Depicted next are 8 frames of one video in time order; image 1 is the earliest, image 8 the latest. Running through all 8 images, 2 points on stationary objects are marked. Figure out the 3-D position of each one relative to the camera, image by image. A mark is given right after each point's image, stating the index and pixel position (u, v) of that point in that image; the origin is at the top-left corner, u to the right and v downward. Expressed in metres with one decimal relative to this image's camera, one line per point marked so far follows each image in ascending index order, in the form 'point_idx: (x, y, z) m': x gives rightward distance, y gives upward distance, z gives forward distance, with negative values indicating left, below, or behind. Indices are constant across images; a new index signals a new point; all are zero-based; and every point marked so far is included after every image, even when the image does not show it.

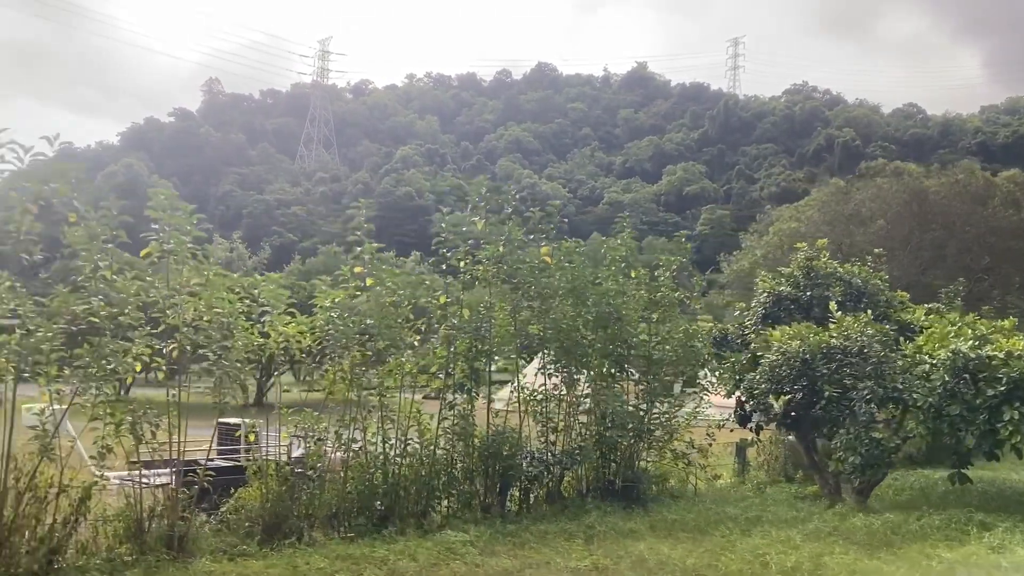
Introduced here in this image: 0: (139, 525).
0: (-2.1, -1.3, +5.5) m
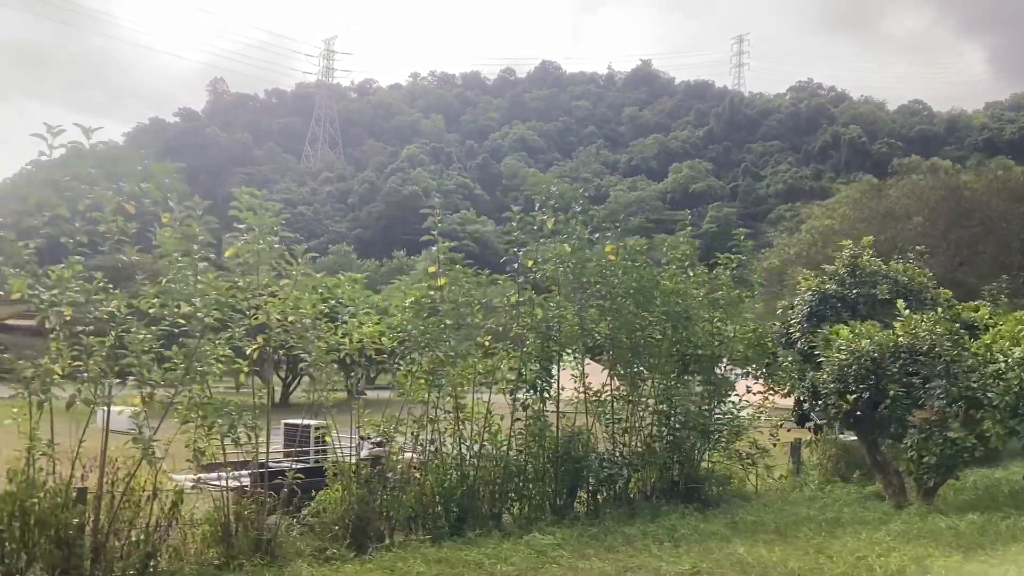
0: (-1.6, -1.4, +5.4) m
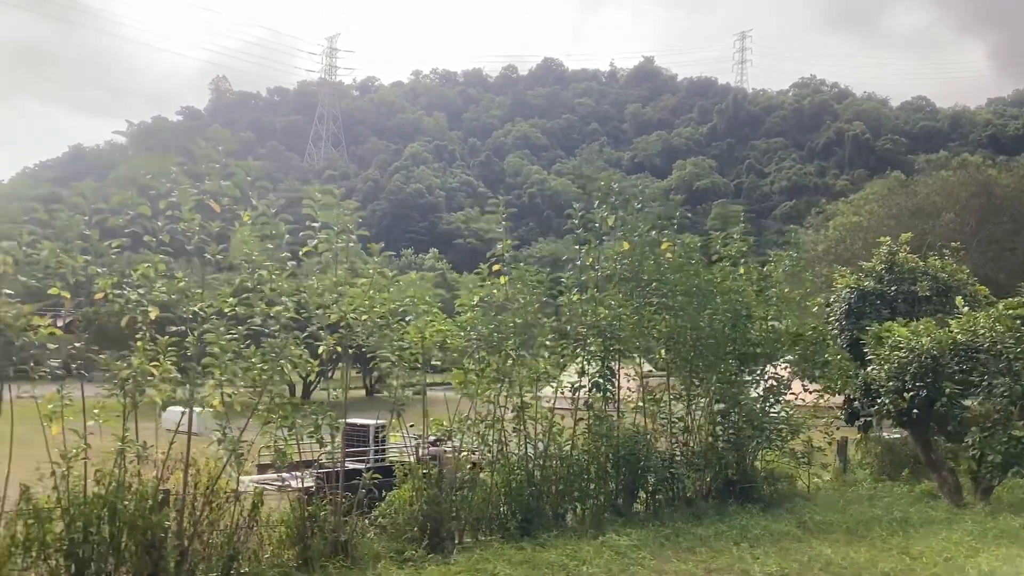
0: (-1.2, -1.3, +5.3) m
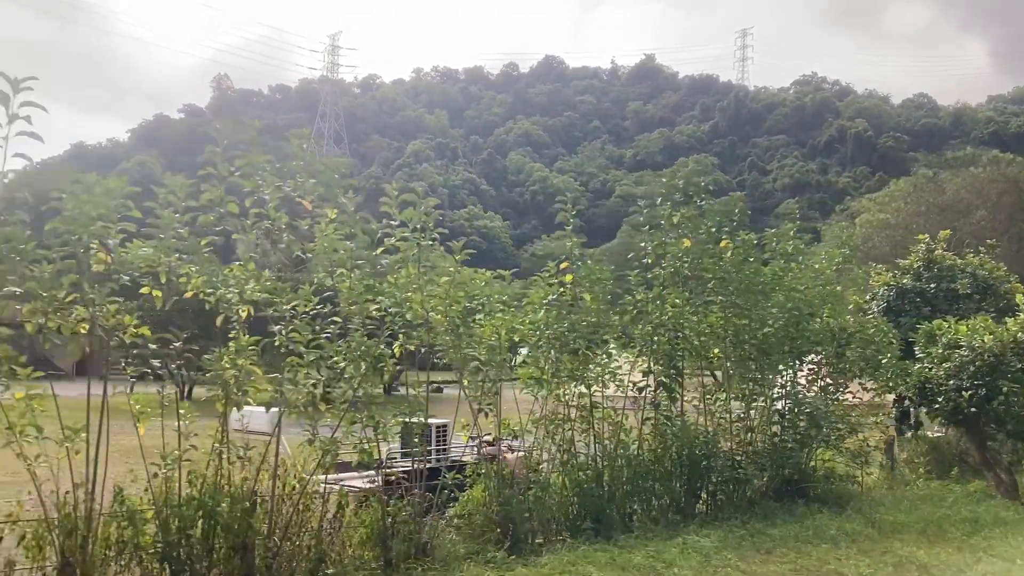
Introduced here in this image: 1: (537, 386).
0: (-0.7, -1.3, +5.3) m
1: (+0.2, -0.6, +6.3) m
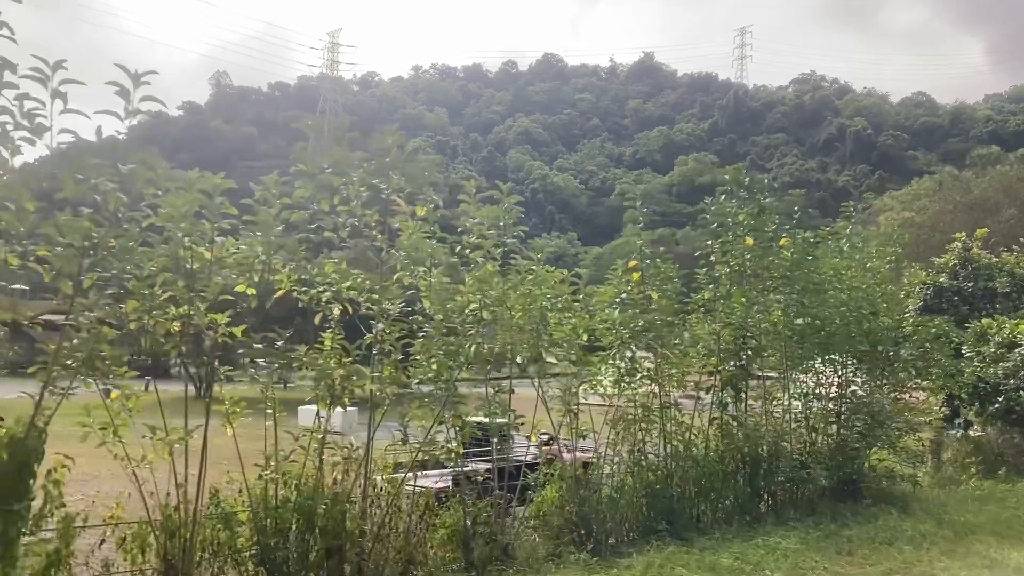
0: (-0.2, -1.3, +5.2) m
1: (+0.6, -0.6, +6.2) m
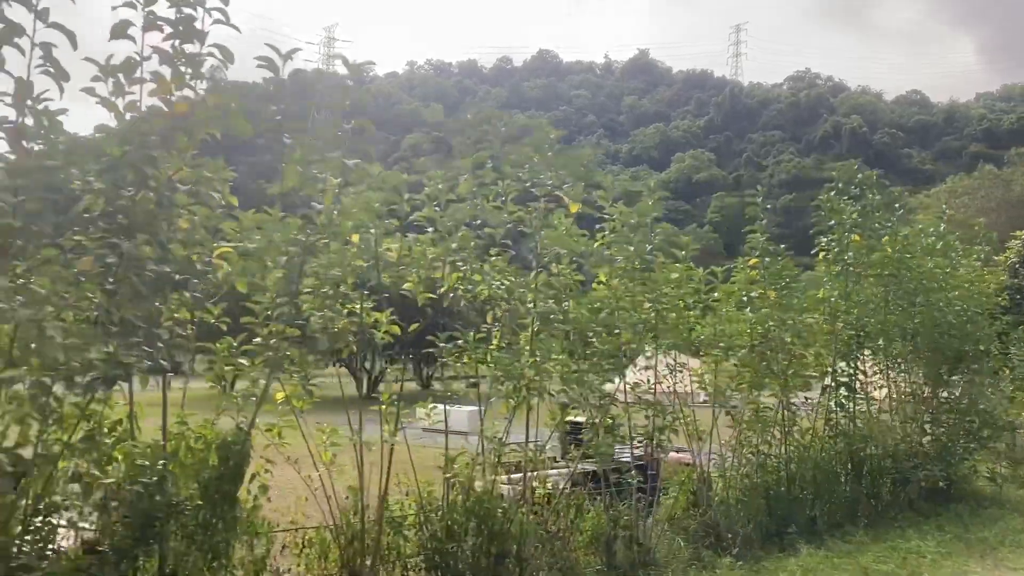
0: (+0.5, -1.3, +5.1) m
1: (+1.4, -0.6, +6.1) m
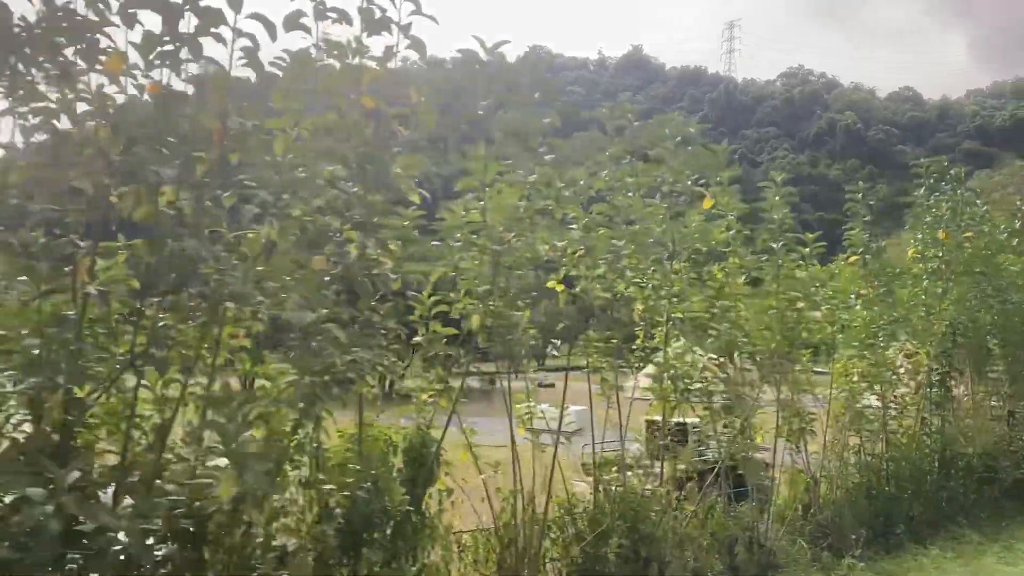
0: (+1.1, -1.3, +5.0) m
1: (+2.0, -0.6, +6.0) m
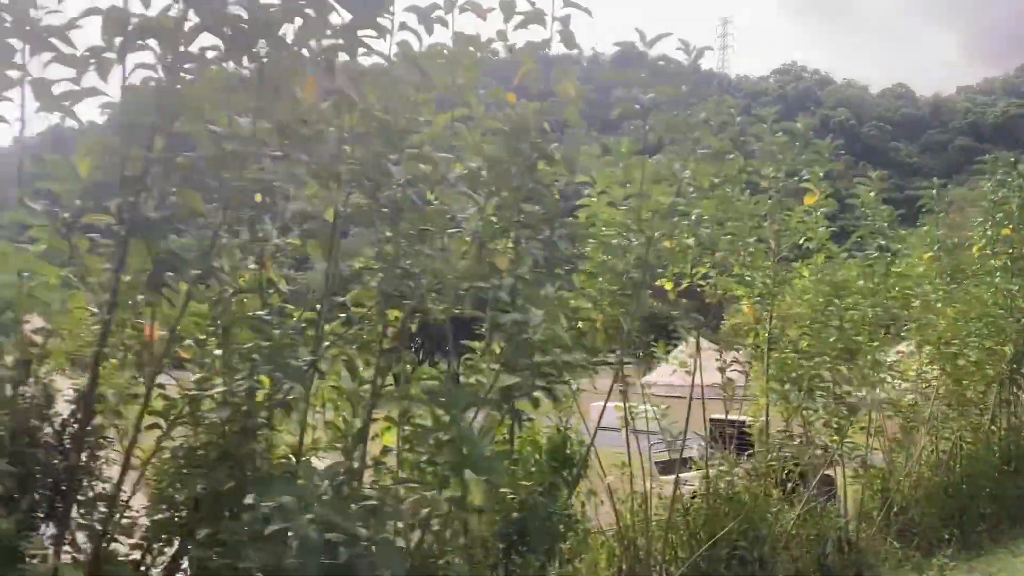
0: (+1.6, -1.3, +5.0) m
1: (+2.5, -0.6, +6.0) m
